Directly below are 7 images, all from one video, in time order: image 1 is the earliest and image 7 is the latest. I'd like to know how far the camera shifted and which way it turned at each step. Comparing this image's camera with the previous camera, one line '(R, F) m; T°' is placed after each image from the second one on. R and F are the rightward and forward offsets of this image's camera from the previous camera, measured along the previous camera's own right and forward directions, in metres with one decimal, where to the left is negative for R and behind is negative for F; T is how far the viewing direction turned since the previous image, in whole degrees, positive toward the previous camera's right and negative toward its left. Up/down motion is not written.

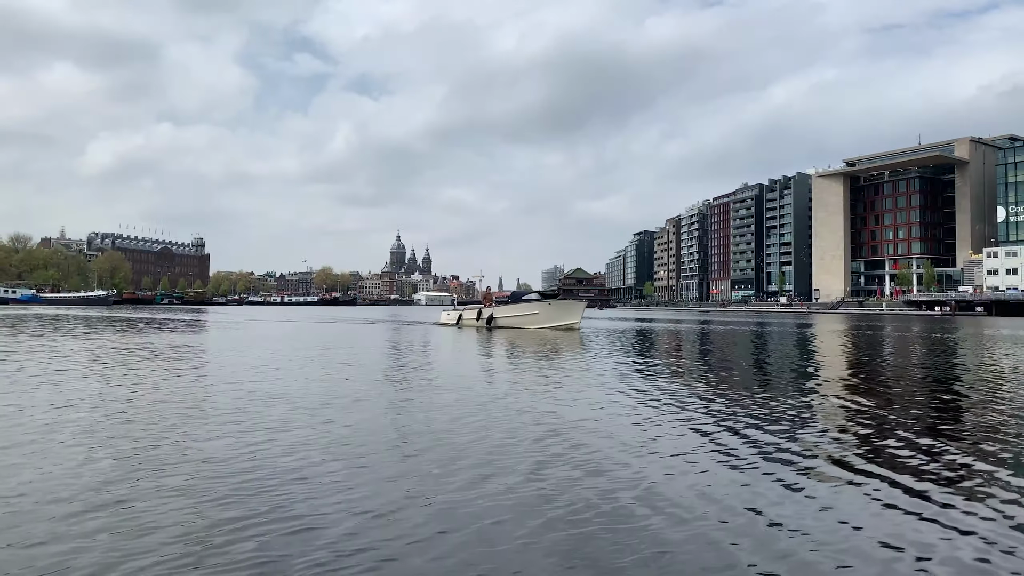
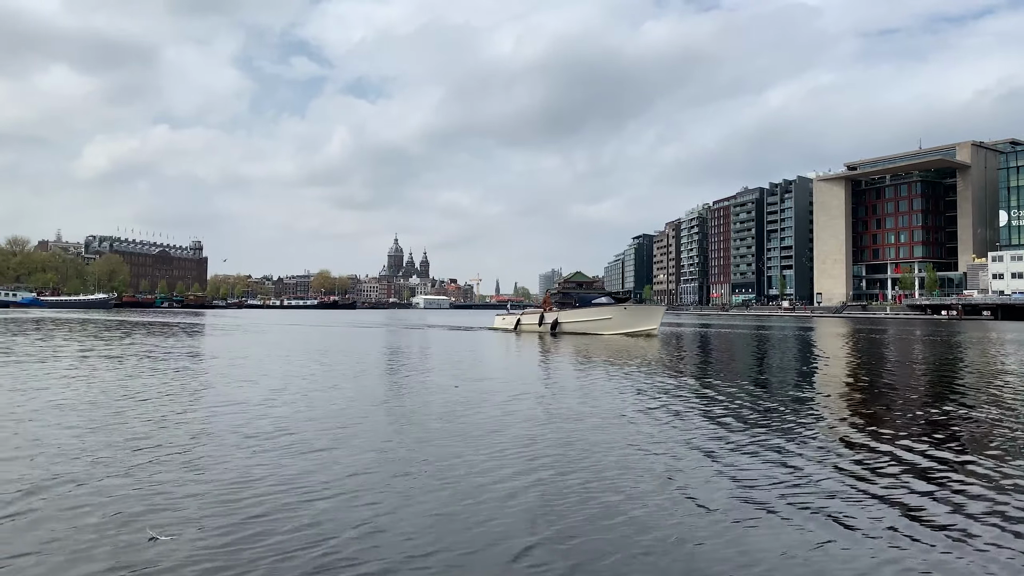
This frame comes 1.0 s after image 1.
(-1.1, +0.3) m; 0°
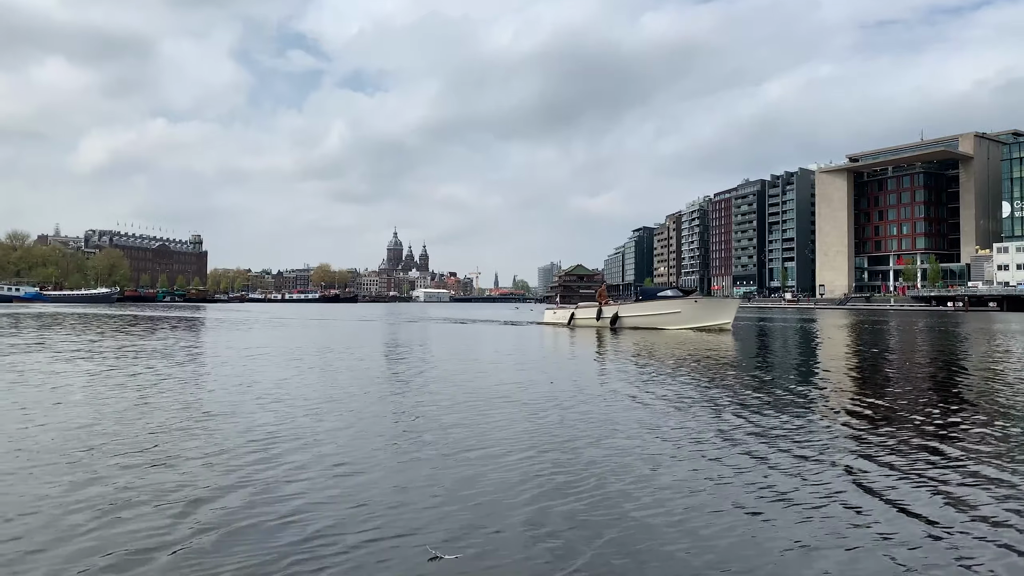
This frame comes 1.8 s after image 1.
(-0.8, +0.1) m; 0°
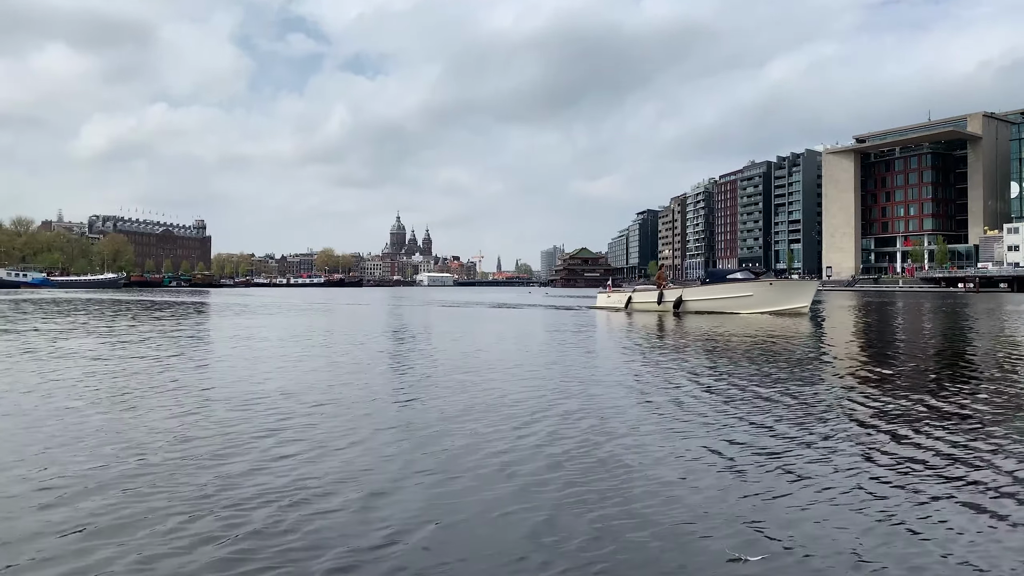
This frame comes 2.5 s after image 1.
(-0.7, +0.1) m; 0°
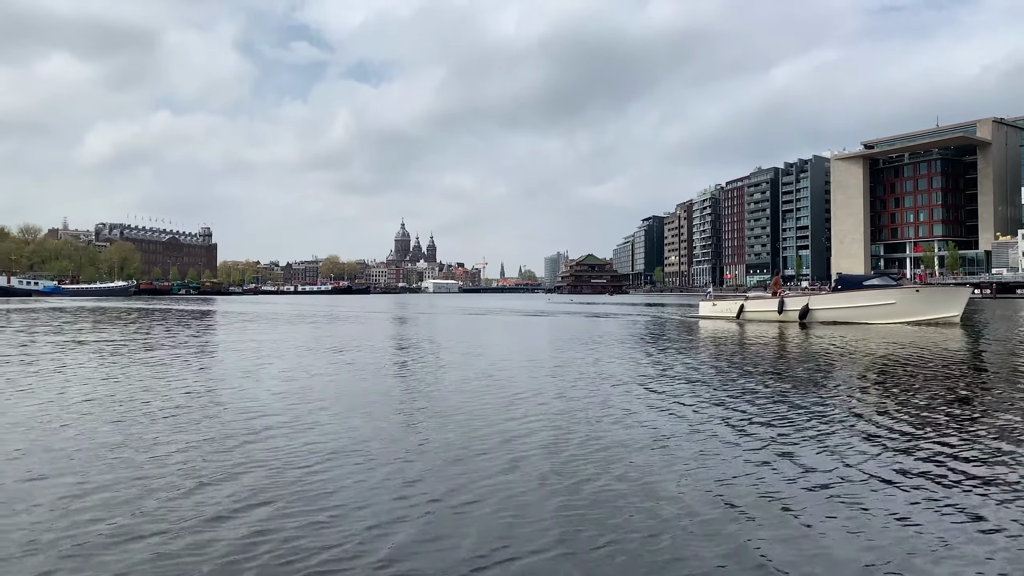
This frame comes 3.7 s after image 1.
(-1.2, +0.2) m; 0°
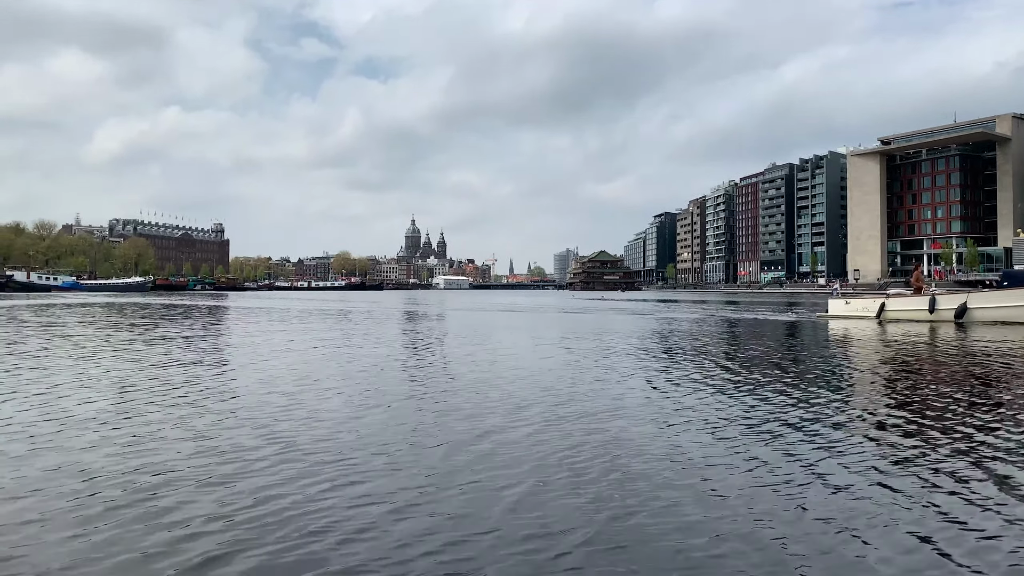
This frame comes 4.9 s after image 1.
(-1.2, +0.2) m; -1°
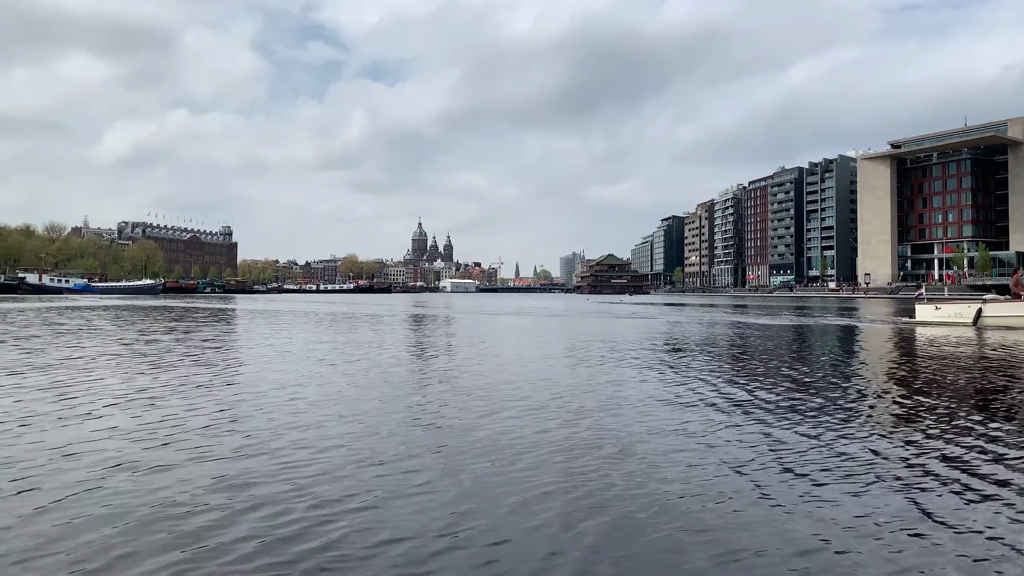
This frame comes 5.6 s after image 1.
(-0.7, +0.1) m; 0°
